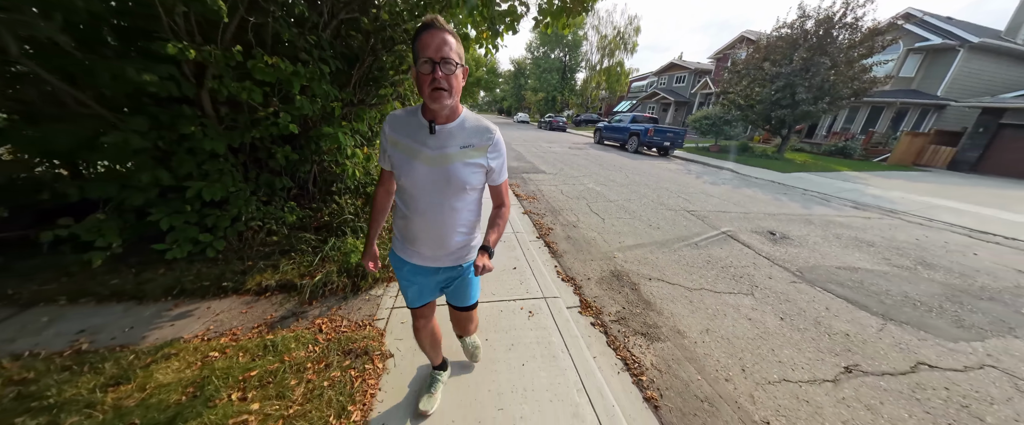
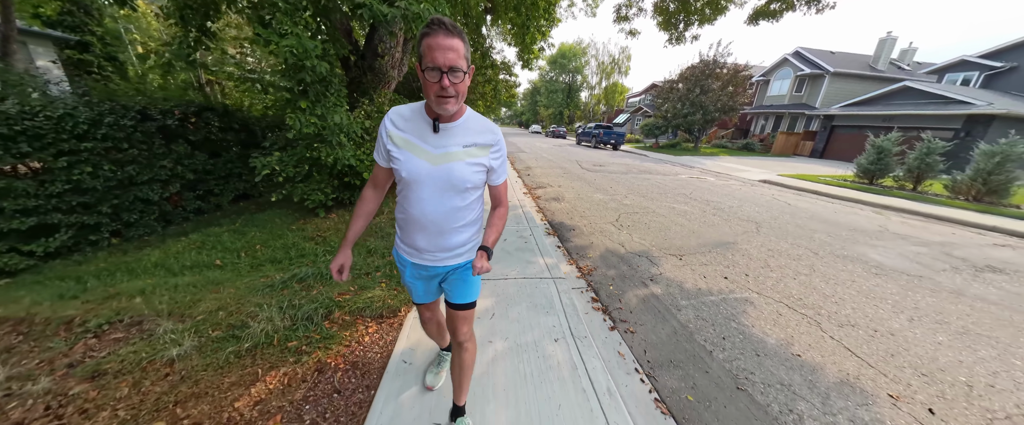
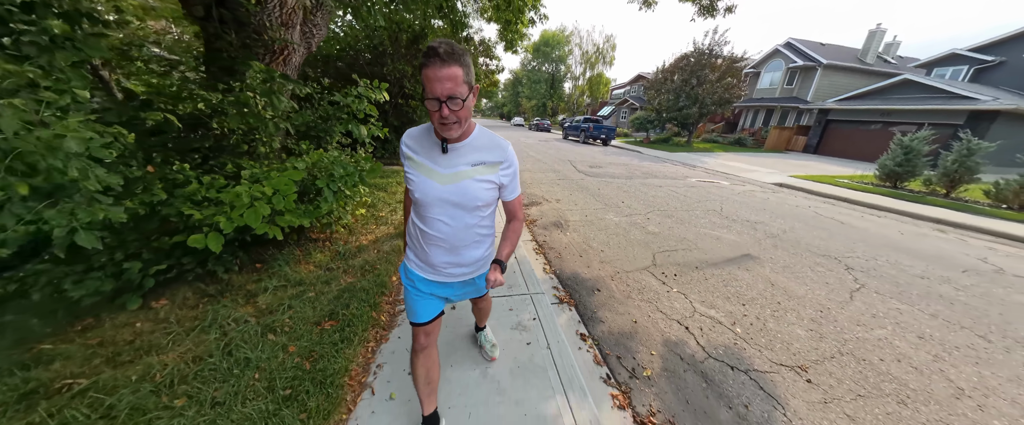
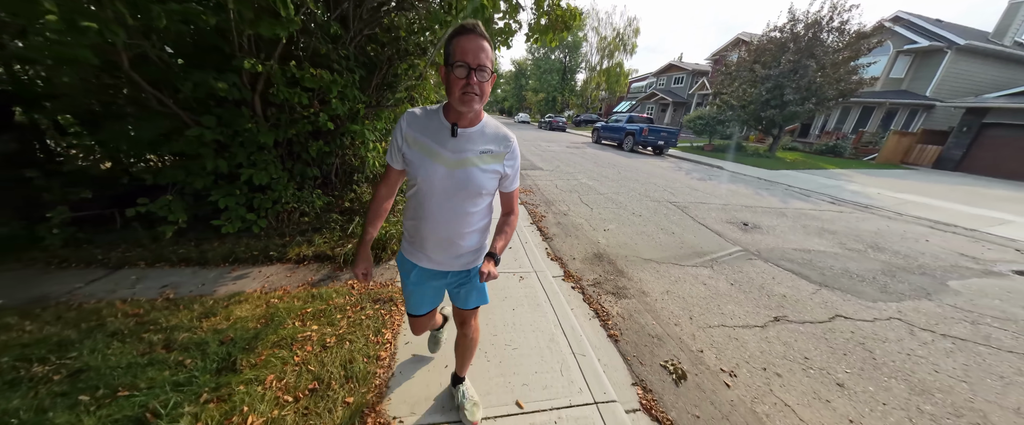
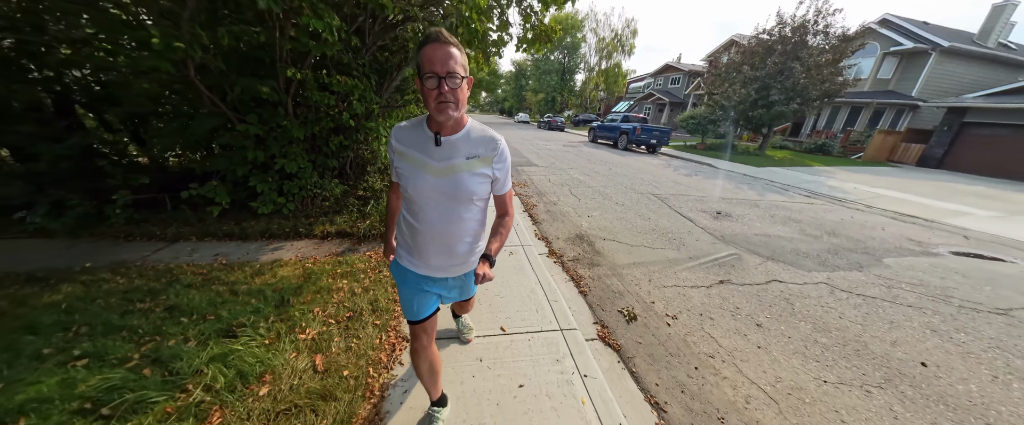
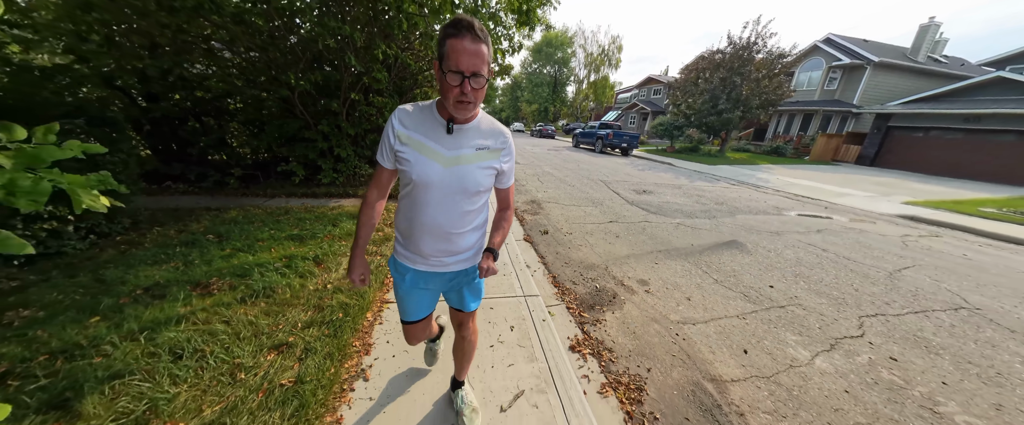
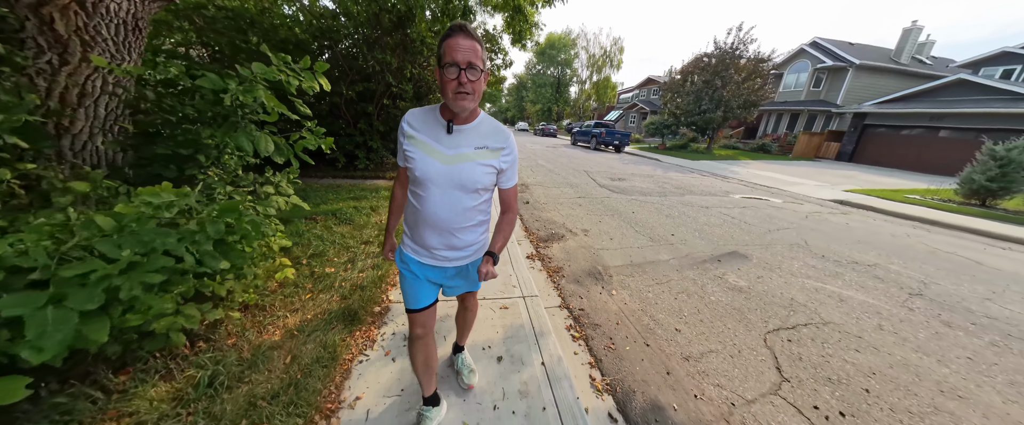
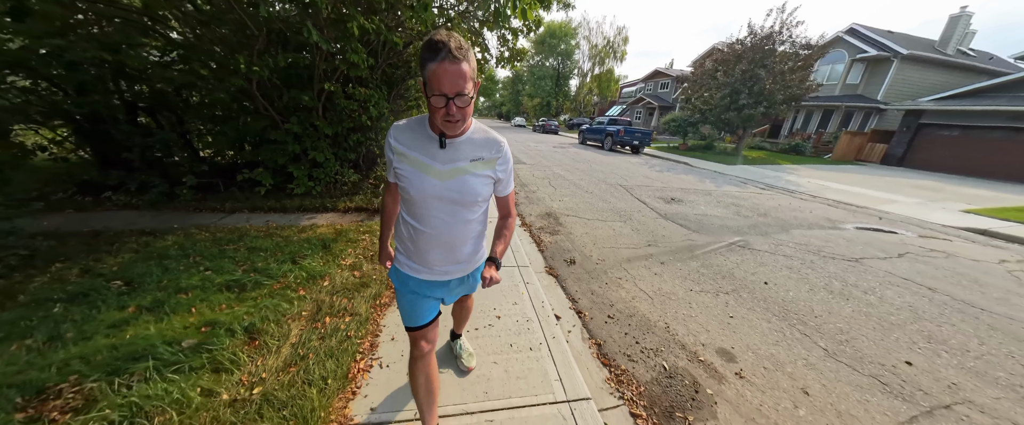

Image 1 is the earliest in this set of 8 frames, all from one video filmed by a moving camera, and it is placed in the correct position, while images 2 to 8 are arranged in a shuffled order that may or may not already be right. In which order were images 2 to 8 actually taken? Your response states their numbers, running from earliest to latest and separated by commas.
4, 5, 8, 6, 7, 3, 2
